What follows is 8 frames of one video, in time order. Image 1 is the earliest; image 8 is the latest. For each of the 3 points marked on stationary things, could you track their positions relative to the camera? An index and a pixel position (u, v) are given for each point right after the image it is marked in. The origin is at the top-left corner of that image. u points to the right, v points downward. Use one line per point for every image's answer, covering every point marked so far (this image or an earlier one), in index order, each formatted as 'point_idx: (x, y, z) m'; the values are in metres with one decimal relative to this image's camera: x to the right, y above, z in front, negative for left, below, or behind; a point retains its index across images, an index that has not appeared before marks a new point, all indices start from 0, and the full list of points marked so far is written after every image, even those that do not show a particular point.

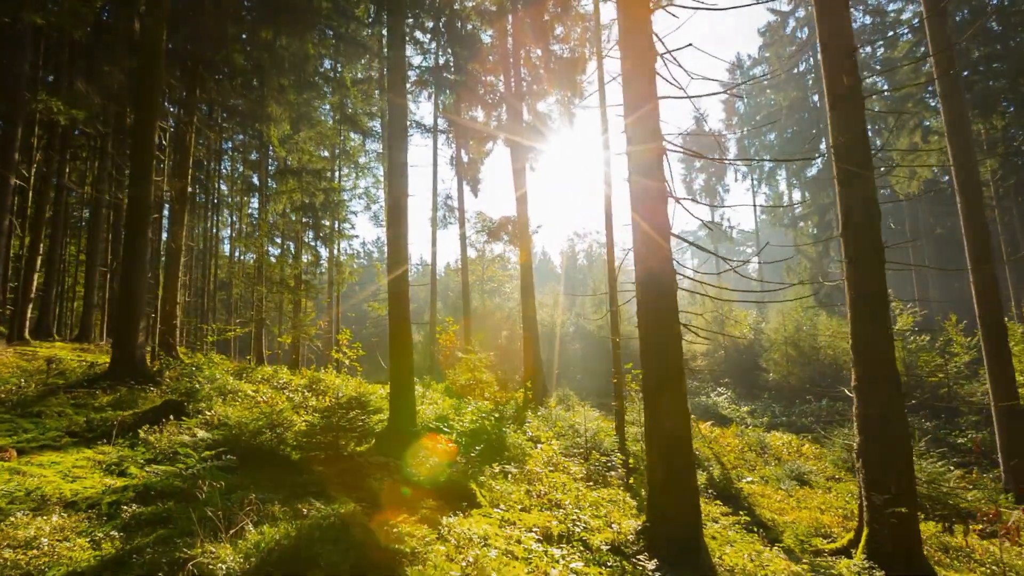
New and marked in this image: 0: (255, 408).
0: (-3.5, -1.7, +7.1) m
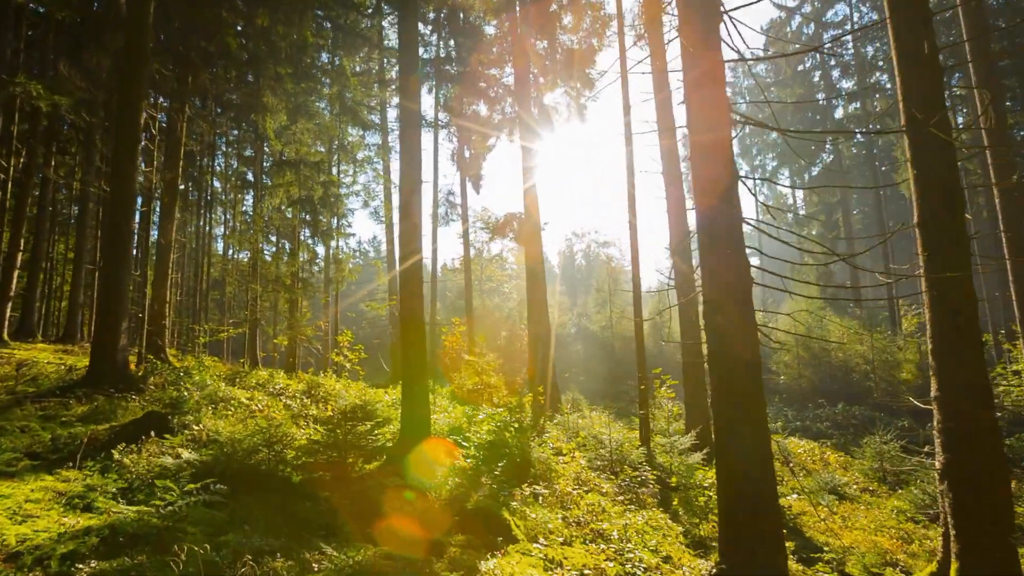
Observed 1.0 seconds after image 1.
0: (-3.2, -1.7, +6.4) m
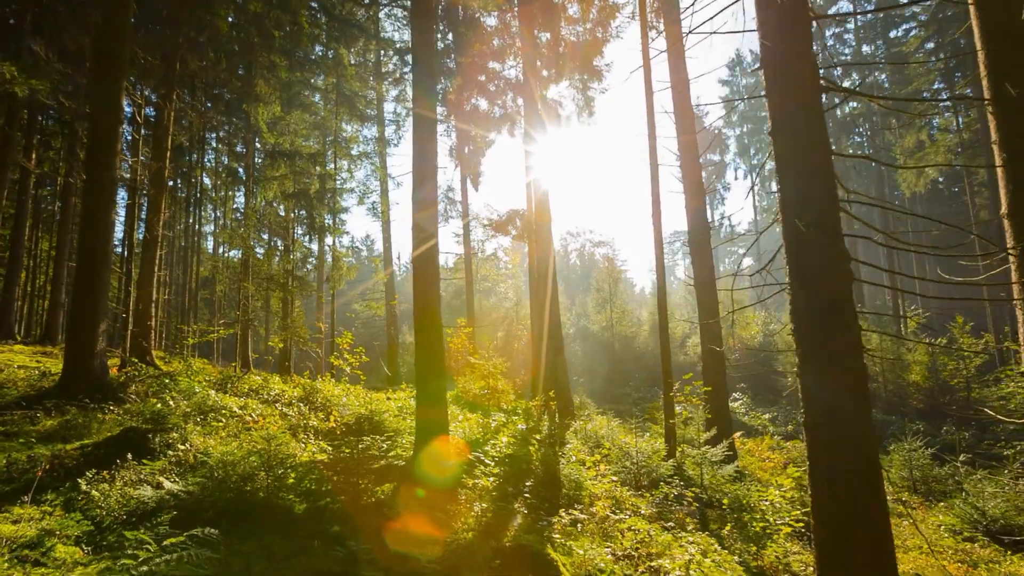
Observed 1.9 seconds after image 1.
0: (-2.9, -1.6, +5.7) m
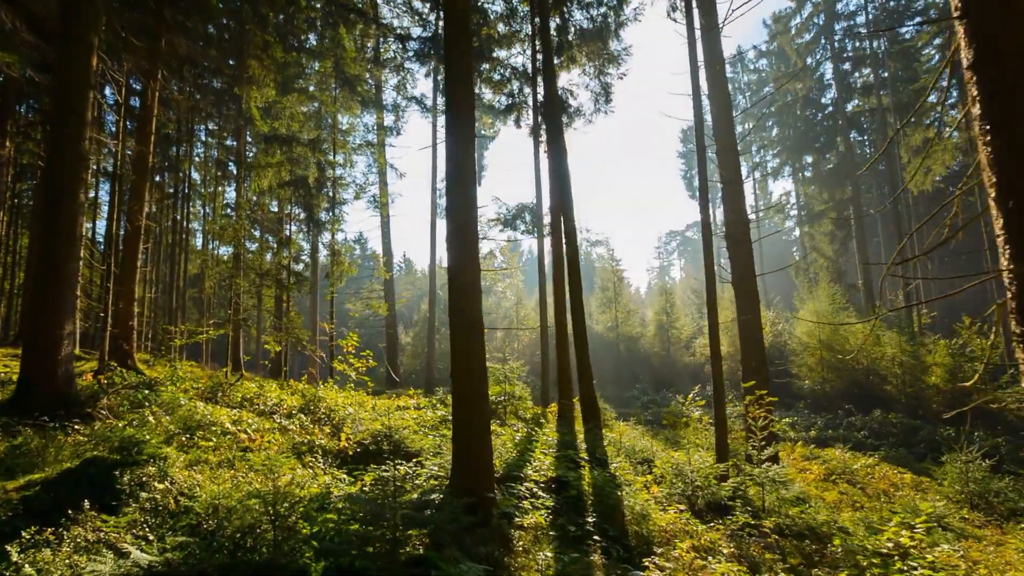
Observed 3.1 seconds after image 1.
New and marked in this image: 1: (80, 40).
0: (-2.4, -1.6, +4.7) m
1: (-5.8, +3.3, +7.2) m
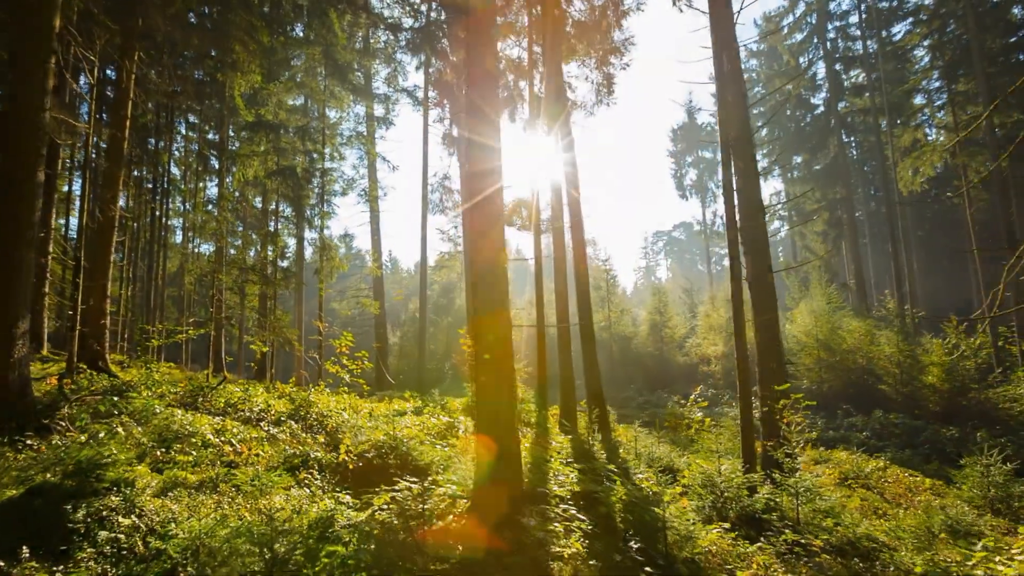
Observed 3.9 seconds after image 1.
0: (-2.2, -1.5, +4.0) m
1: (-5.6, +3.4, +6.4) m
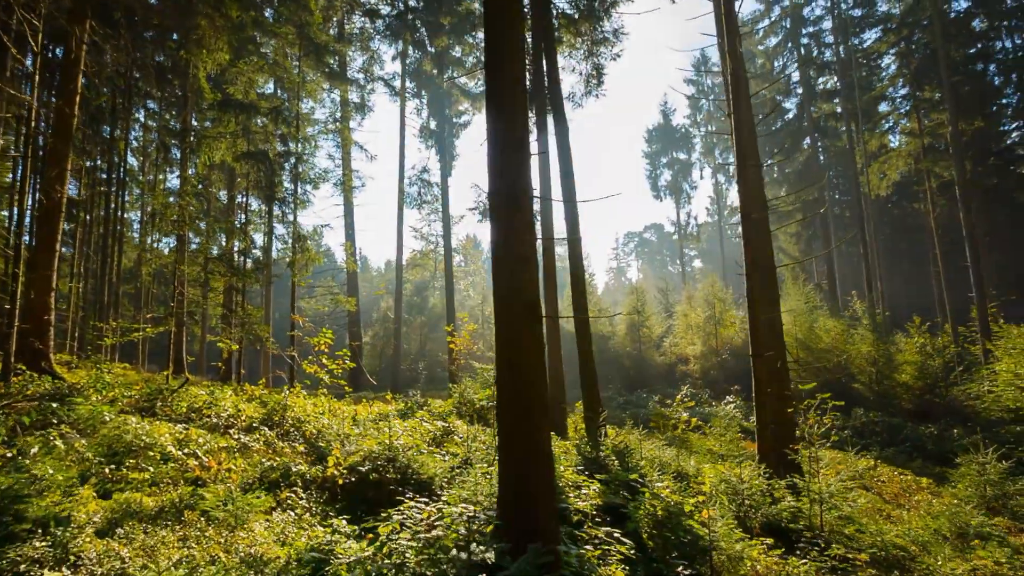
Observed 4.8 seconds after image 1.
0: (-2.0, -1.4, +3.3) m
1: (-5.5, +3.5, +5.5) m
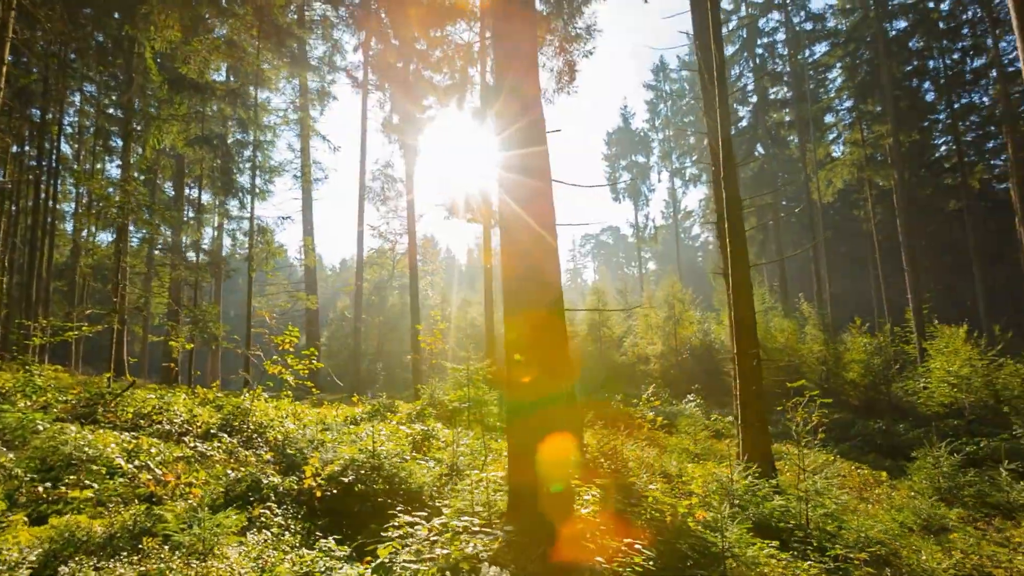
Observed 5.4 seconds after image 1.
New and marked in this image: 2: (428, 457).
0: (-2.0, -1.3, +2.8) m
1: (-5.6, +3.6, +4.8) m
2: (-0.9, -1.7, +5.4) m
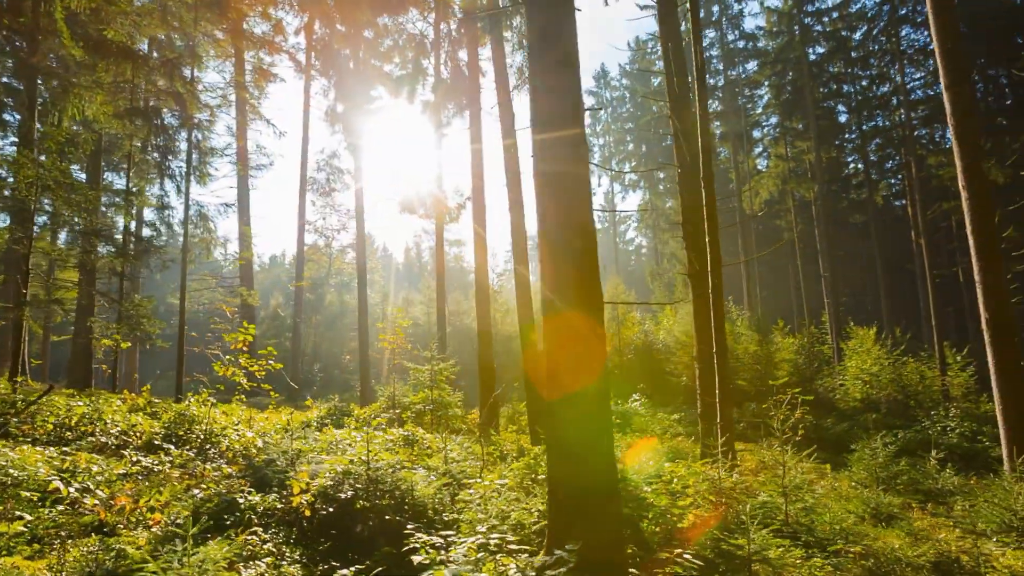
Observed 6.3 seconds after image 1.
0: (-1.7, -1.2, +2.2) m
1: (-5.5, +3.8, +3.7) m
2: (-1.0, -1.6, +4.9) m
